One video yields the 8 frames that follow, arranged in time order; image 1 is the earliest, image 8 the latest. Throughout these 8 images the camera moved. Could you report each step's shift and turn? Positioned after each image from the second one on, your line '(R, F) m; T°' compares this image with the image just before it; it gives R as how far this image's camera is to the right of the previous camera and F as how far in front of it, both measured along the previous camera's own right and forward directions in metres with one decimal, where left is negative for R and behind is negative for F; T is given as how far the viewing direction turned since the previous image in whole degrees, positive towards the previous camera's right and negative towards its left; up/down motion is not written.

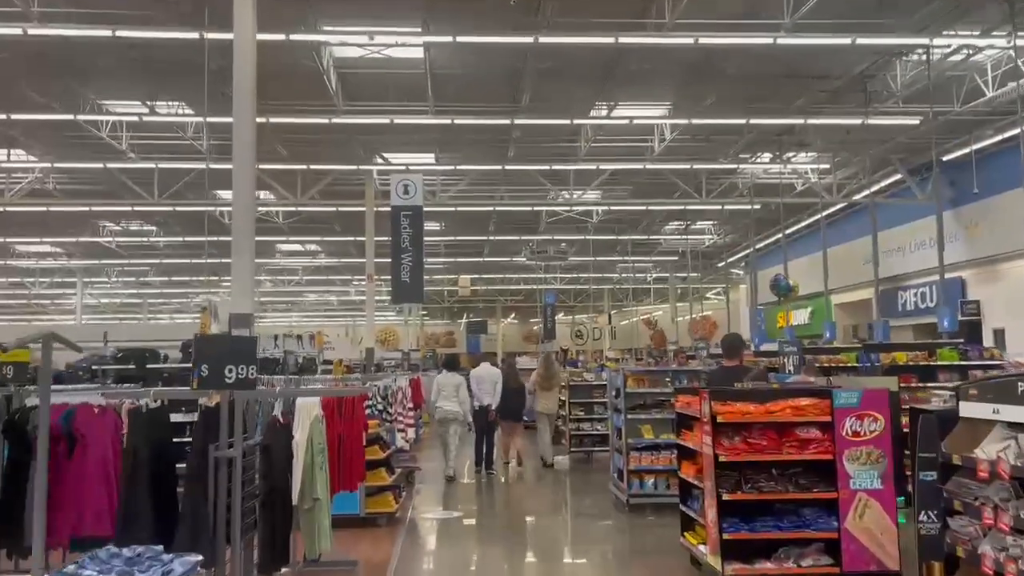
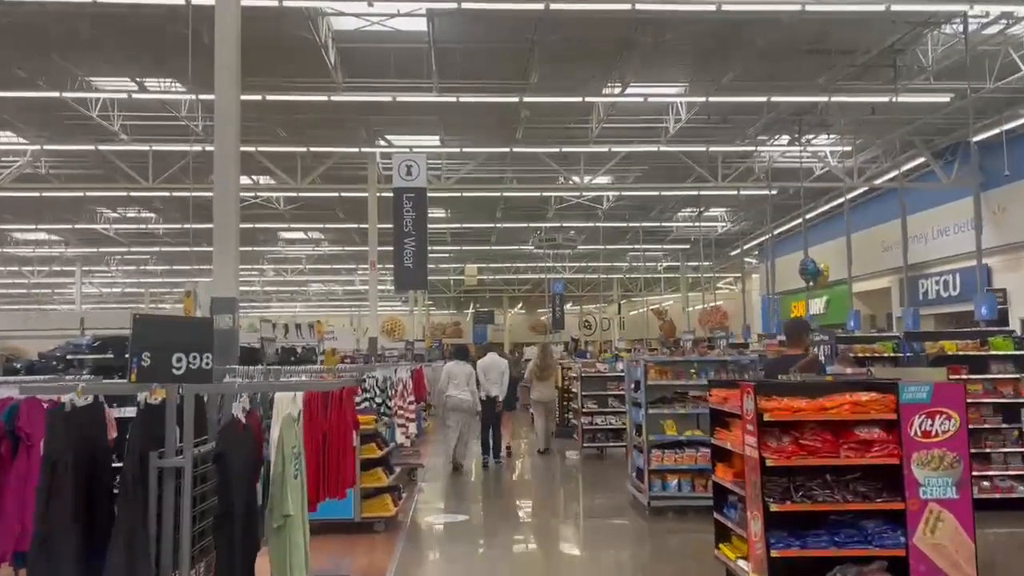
(0.0, +0.5) m; 0°
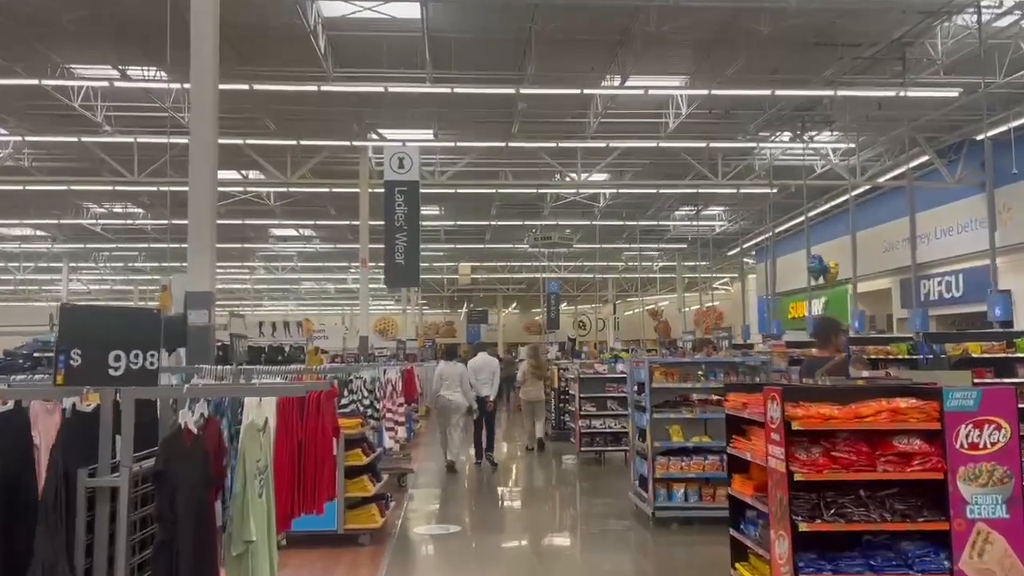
(0.0, +0.4) m; 0°
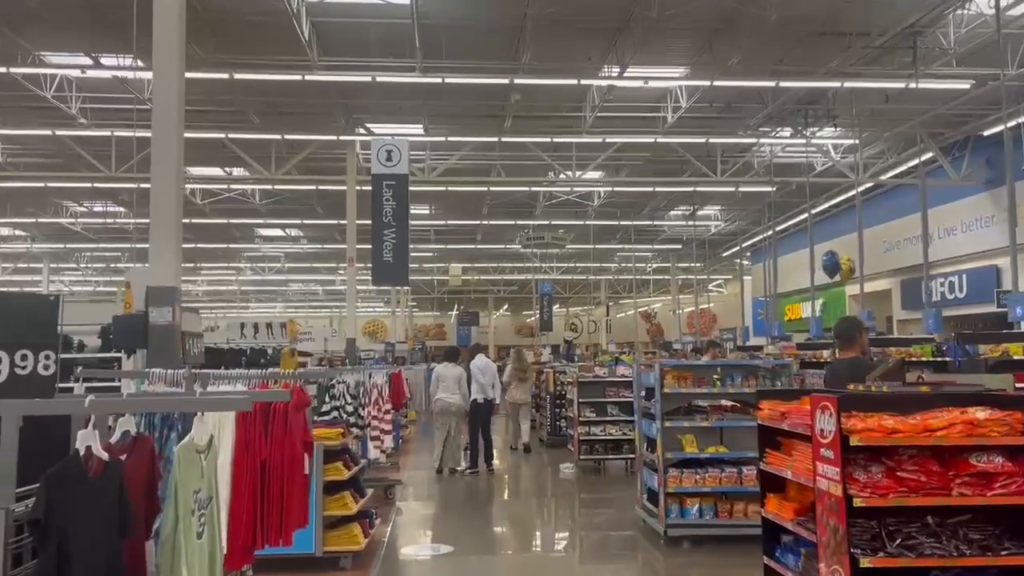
(0.0, +0.5) m; +1°
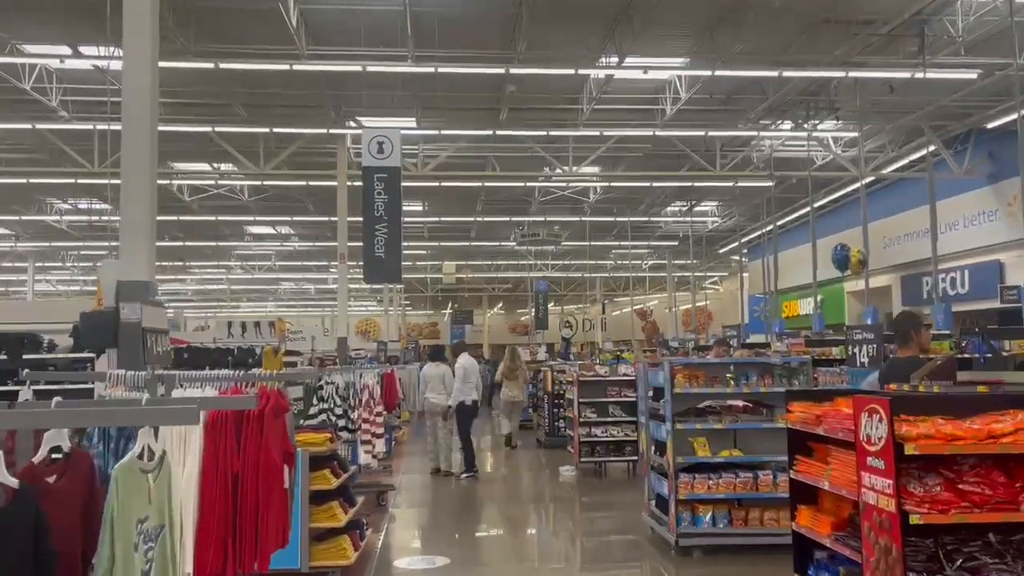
(0.0, +0.3) m; +1°
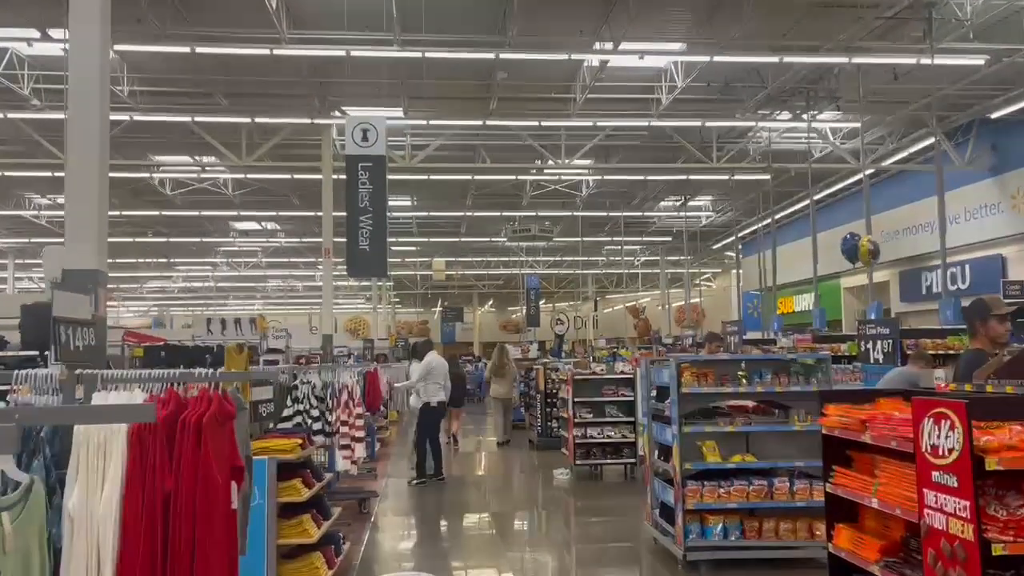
(0.0, +0.4) m; +1°
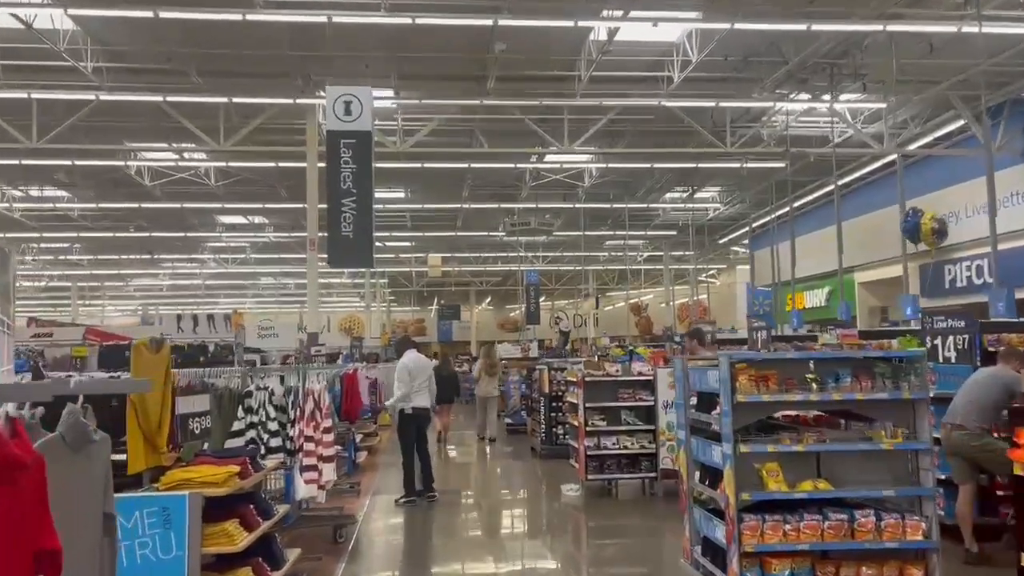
(0.0, +0.9) m; 0°
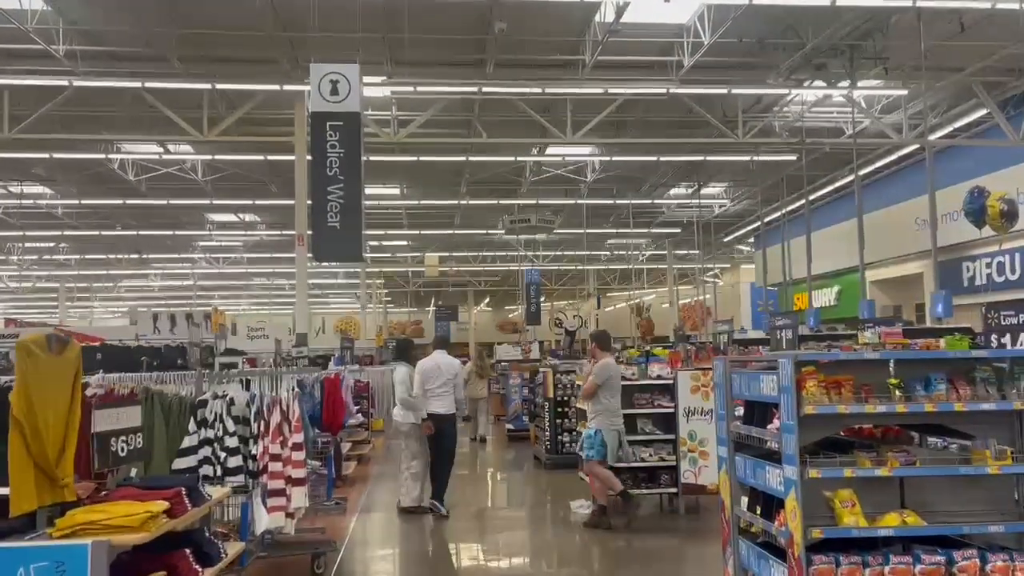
(0.0, +0.6) m; 0°
